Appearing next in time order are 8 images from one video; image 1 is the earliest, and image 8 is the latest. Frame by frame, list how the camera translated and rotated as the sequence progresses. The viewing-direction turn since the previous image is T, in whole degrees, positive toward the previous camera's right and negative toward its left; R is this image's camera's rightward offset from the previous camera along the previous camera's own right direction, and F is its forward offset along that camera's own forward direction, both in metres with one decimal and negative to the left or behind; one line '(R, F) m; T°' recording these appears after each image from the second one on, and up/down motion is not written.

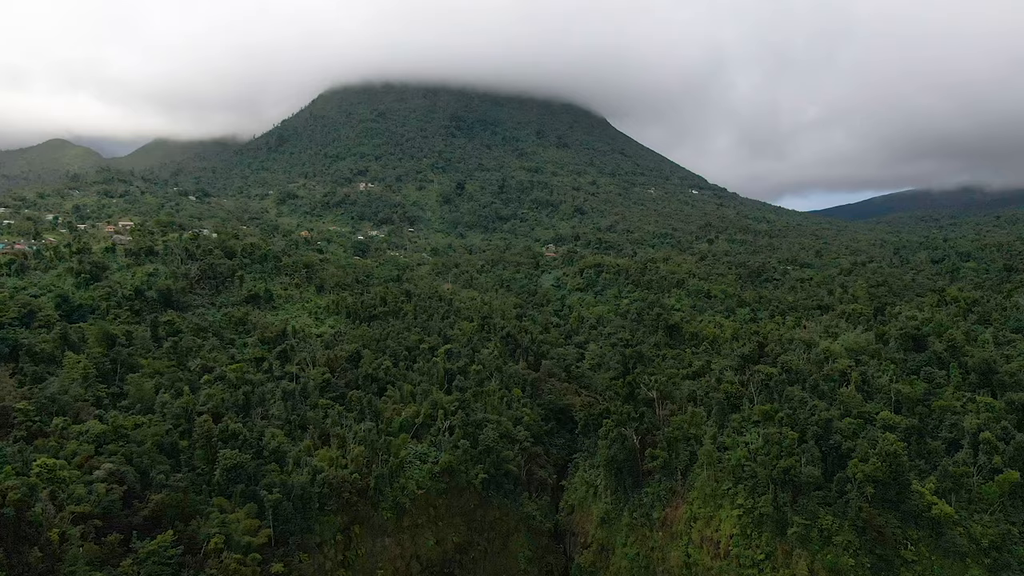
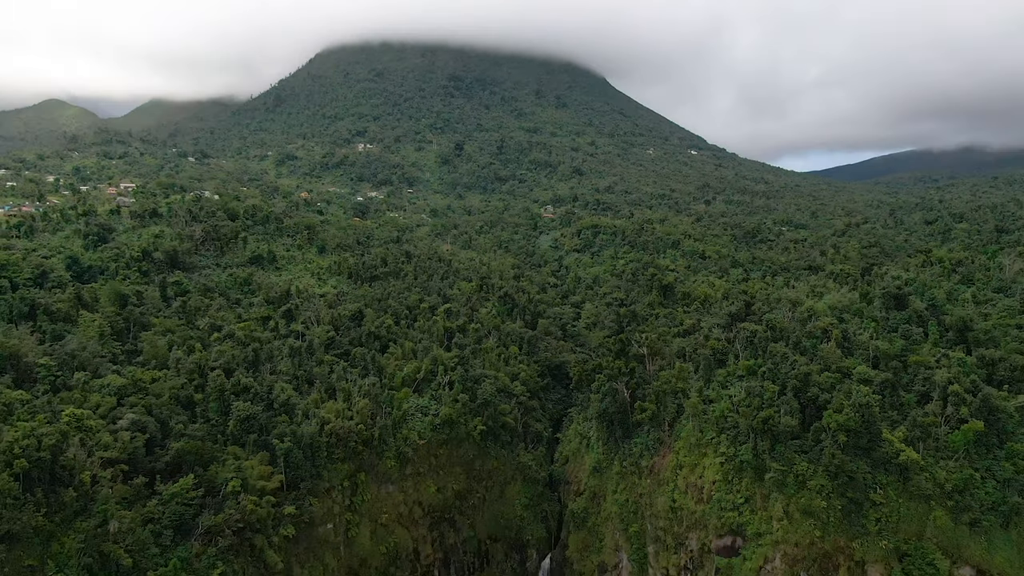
(+0.1, -0.8) m; 0°
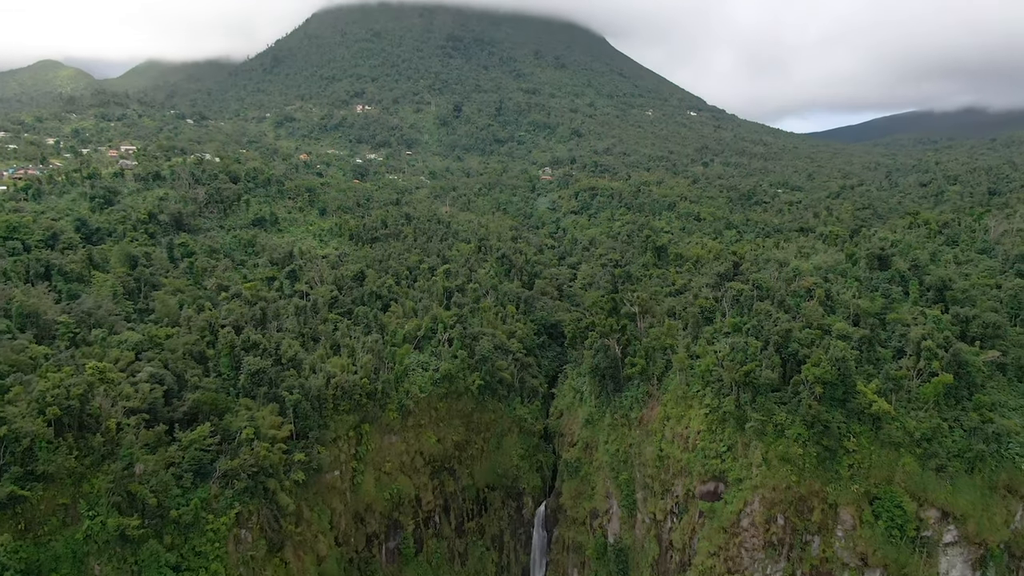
(+0.1, -0.8) m; 0°
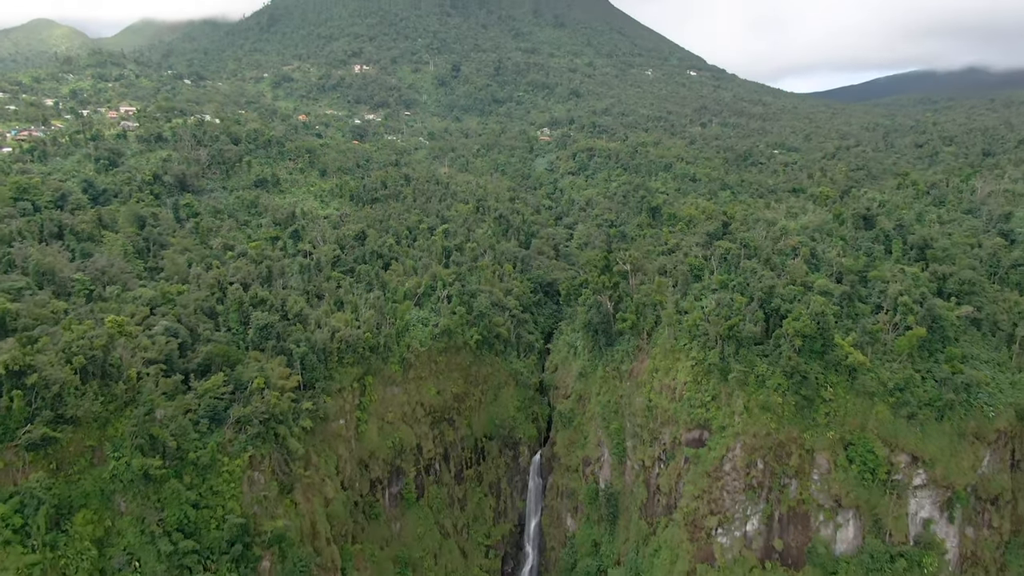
(+0.1, -0.8) m; 0°
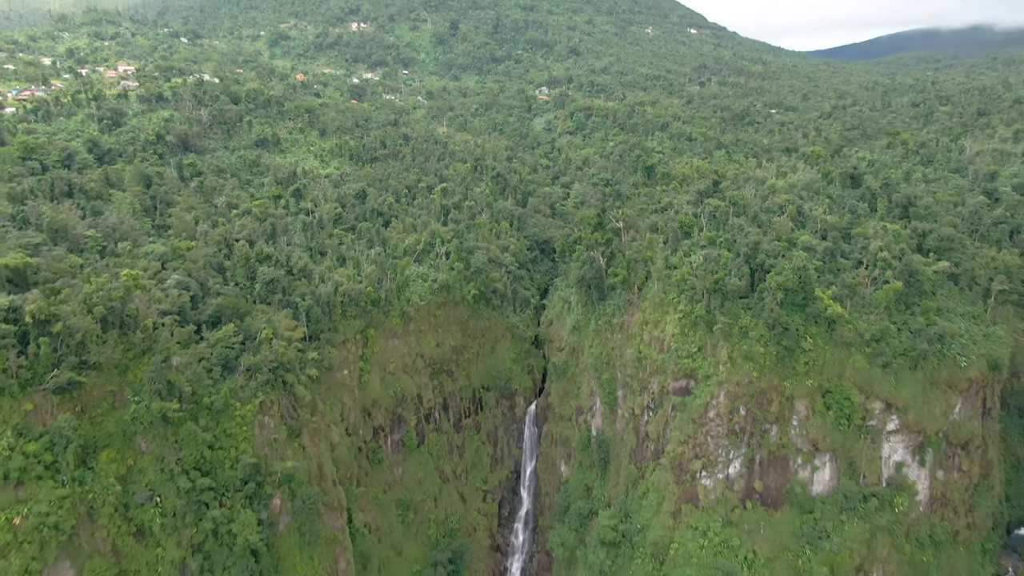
(+0.1, -0.8) m; 0°
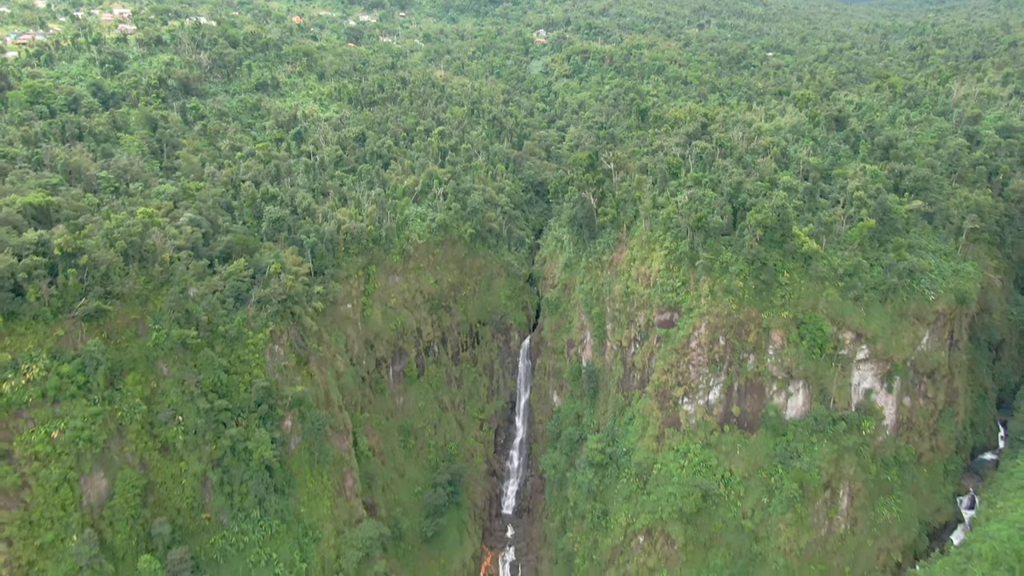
(+0.1, -1.1) m; 0°
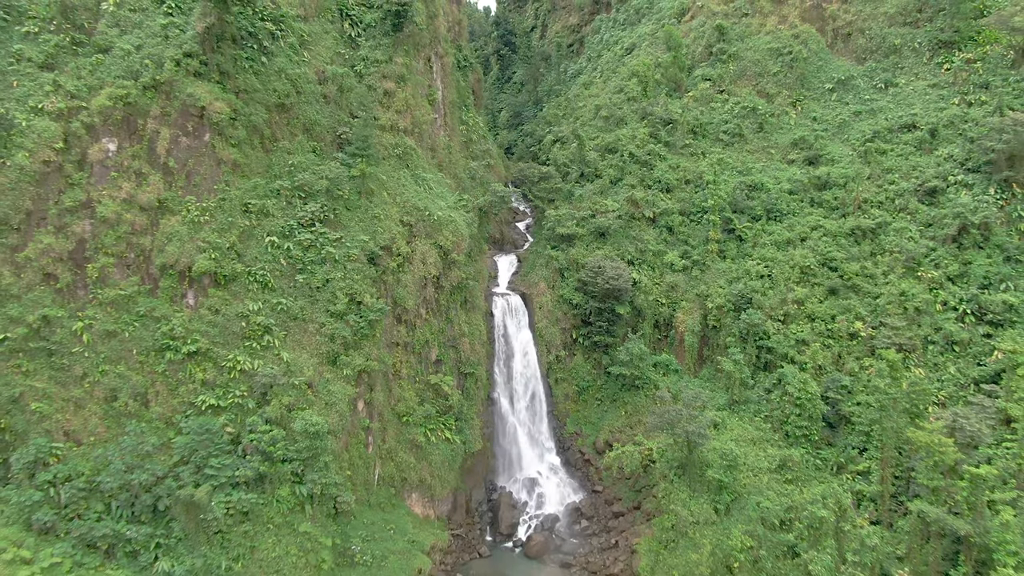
(+0.7, -11.5) m; +1°
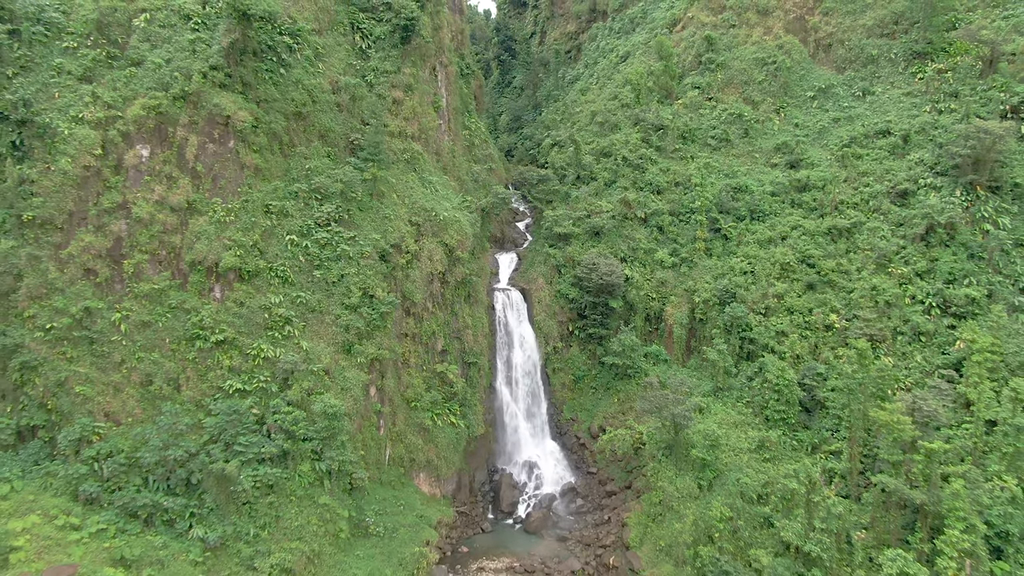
(0.0, -1.2) m; 0°
